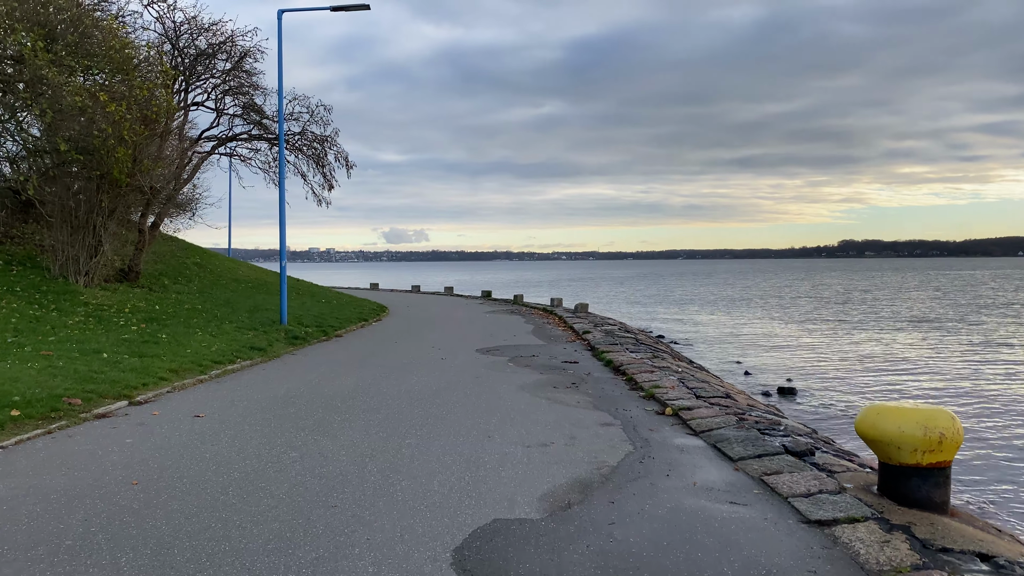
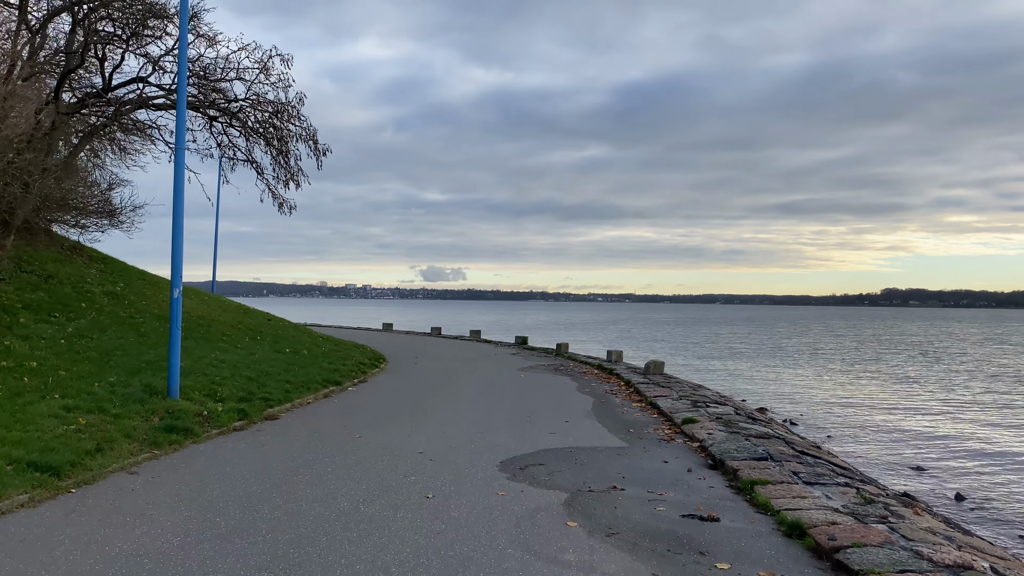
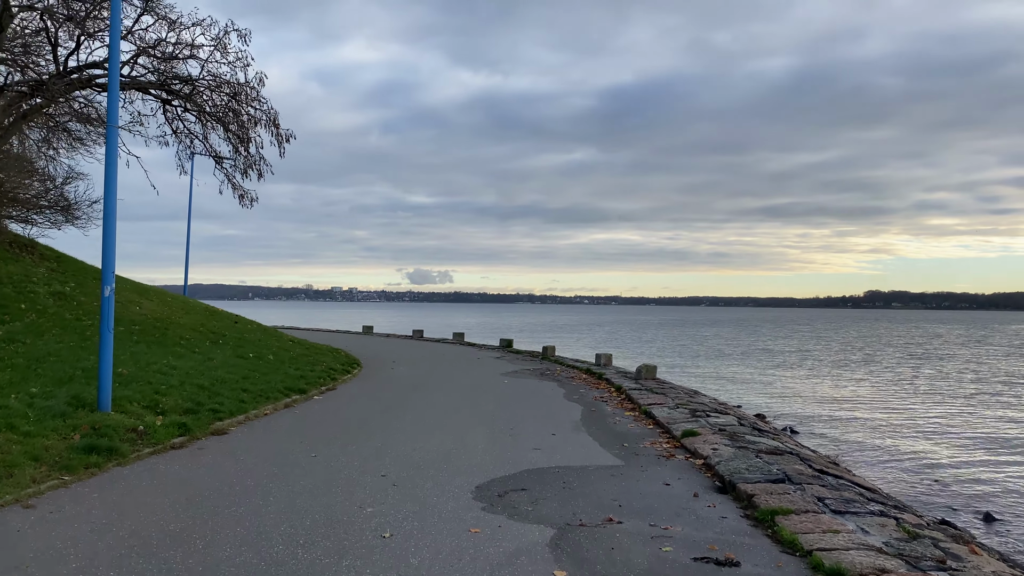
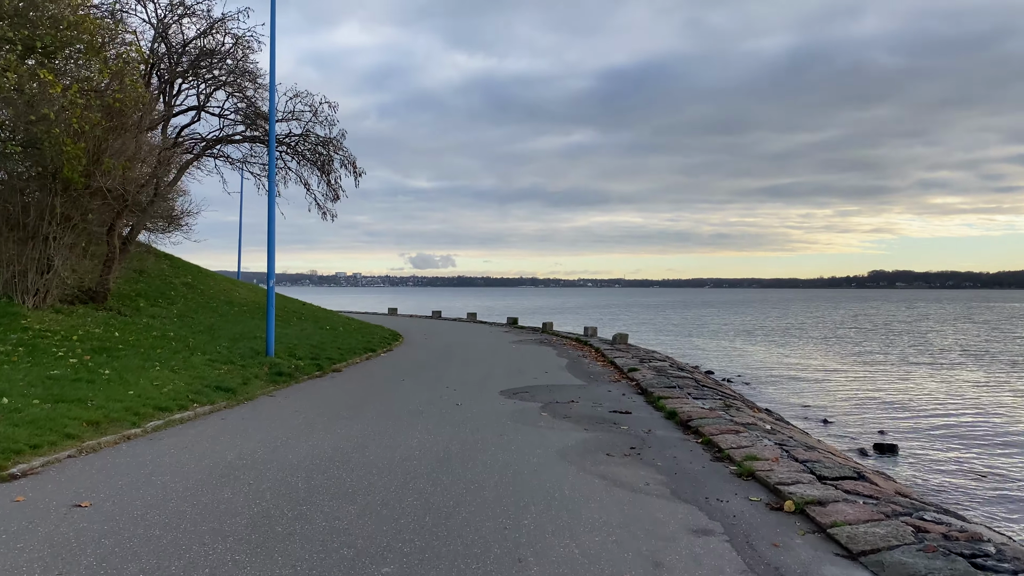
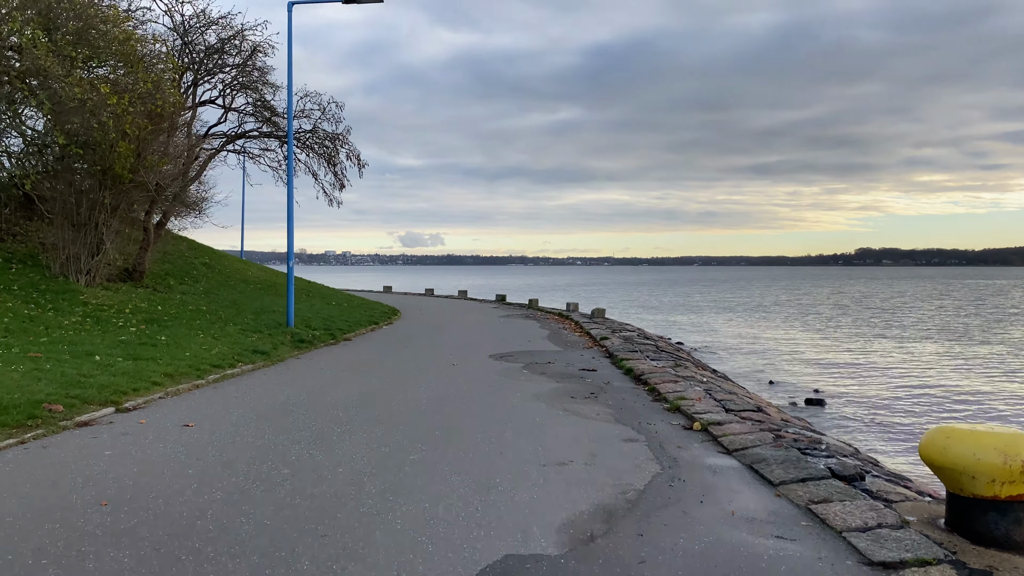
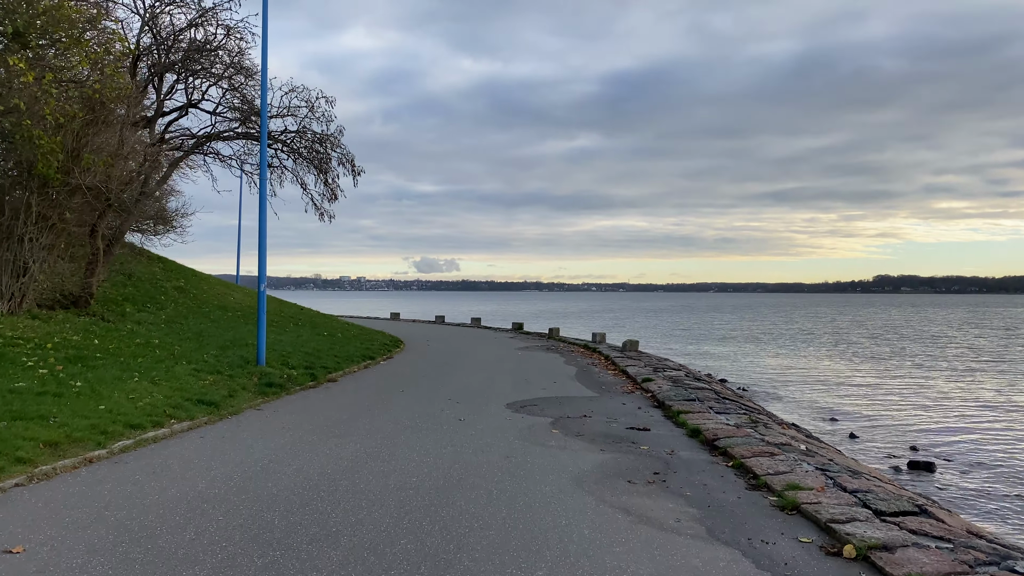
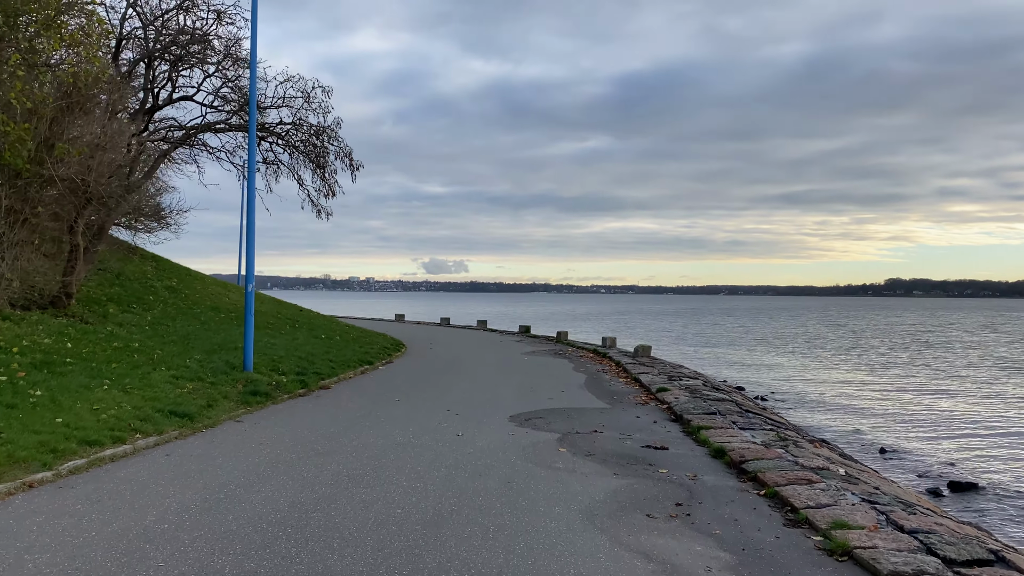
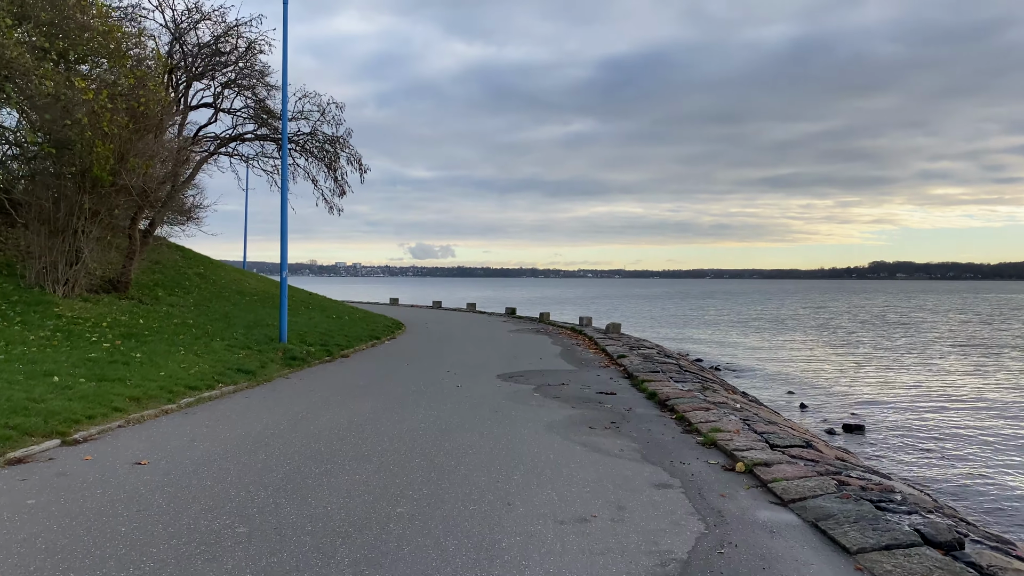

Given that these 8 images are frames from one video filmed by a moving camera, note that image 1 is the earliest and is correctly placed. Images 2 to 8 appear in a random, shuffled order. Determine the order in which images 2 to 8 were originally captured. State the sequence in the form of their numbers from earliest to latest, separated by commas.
5, 8, 4, 6, 7, 2, 3
